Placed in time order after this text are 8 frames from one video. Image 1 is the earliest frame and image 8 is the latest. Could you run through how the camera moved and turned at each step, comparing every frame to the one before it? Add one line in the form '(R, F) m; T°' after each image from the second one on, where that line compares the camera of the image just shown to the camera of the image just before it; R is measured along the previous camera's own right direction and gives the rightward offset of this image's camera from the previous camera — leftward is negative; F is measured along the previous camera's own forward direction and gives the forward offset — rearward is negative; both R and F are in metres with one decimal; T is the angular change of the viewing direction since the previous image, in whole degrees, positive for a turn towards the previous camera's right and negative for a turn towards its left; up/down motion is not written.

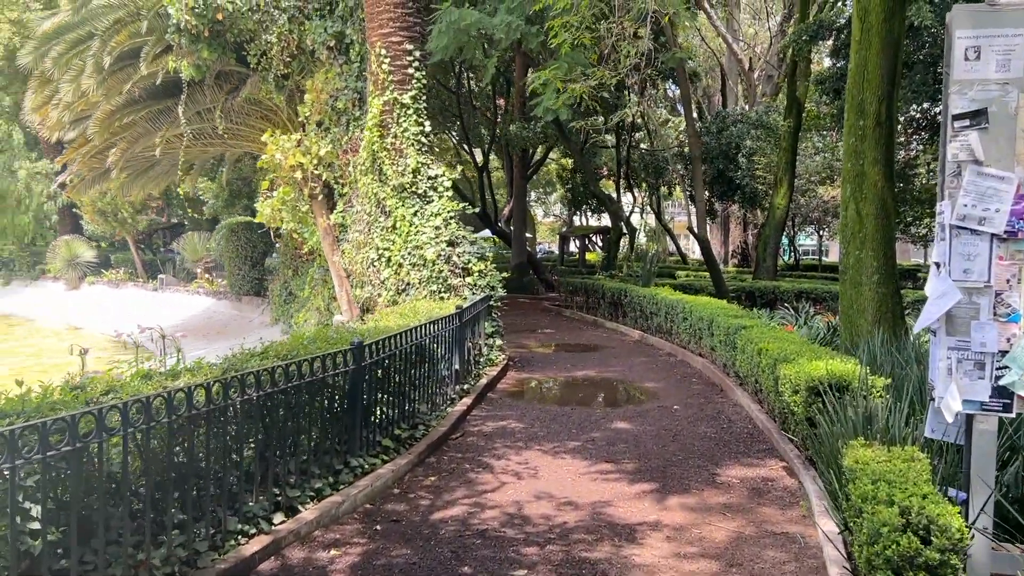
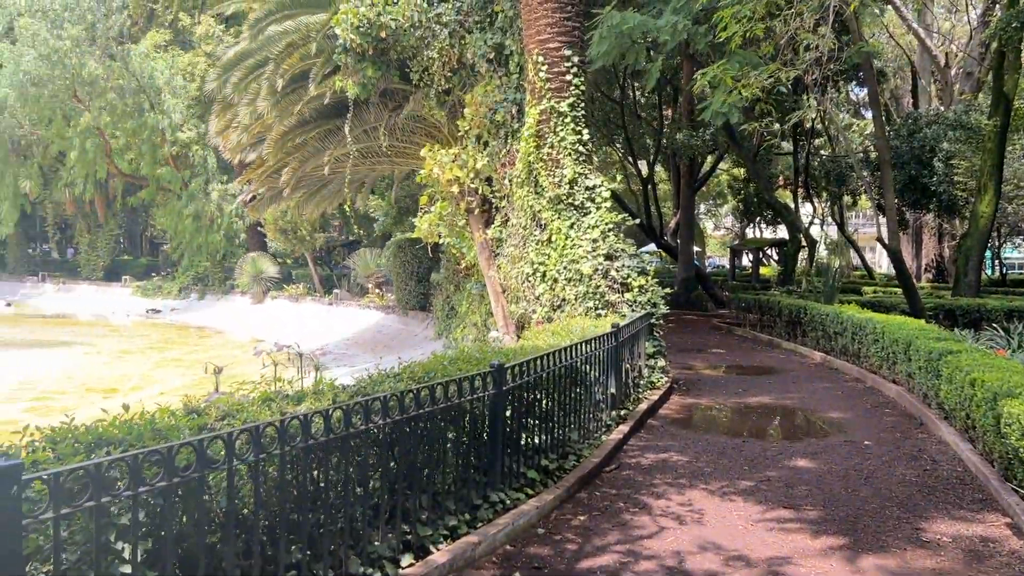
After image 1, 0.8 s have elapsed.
(0.0, +0.5) m; -11°
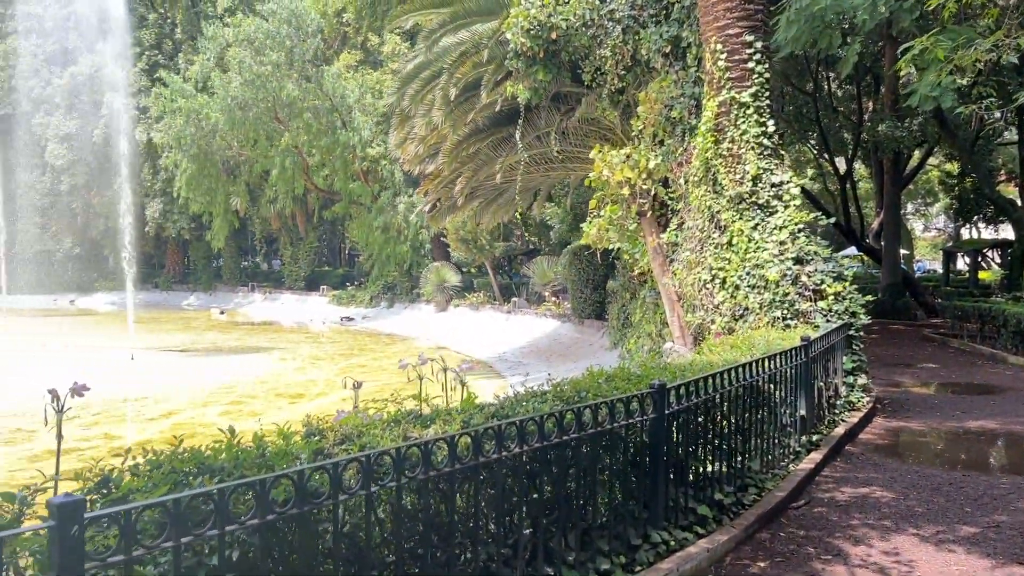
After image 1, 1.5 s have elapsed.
(+0.1, +0.5) m; -12°
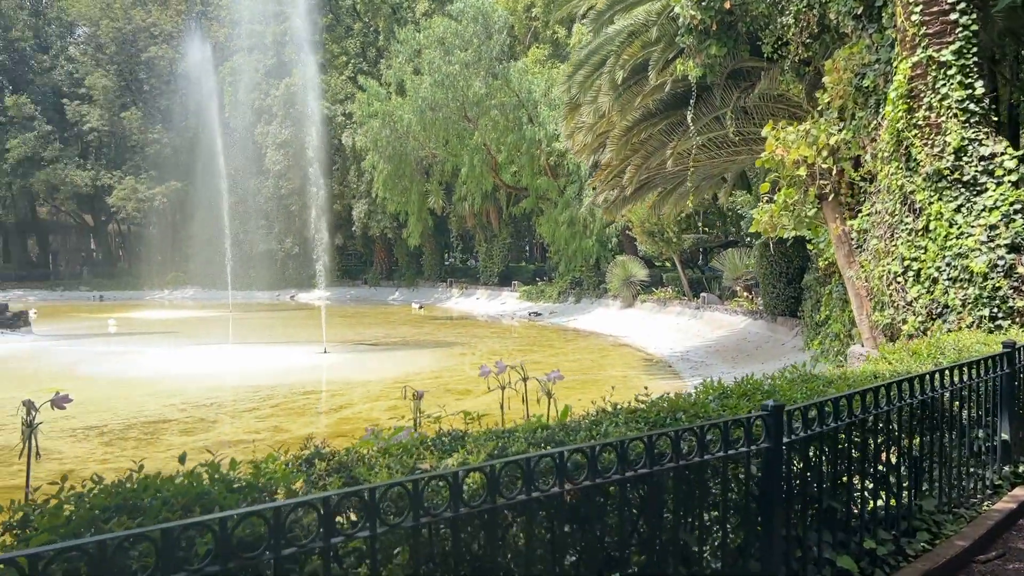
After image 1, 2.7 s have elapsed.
(+0.4, +0.6) m; -14°
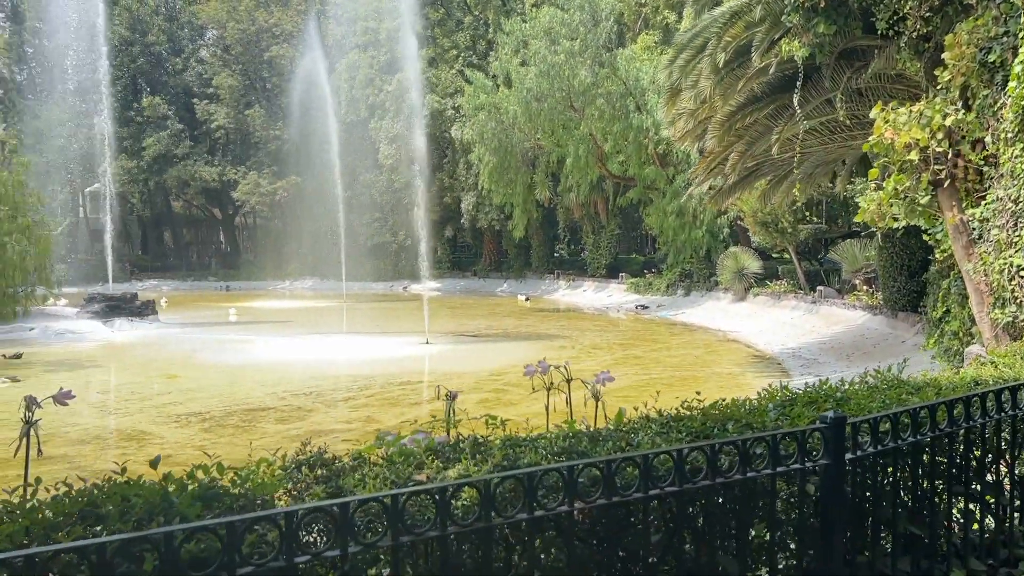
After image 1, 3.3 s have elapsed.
(+0.3, +0.2) m; -8°
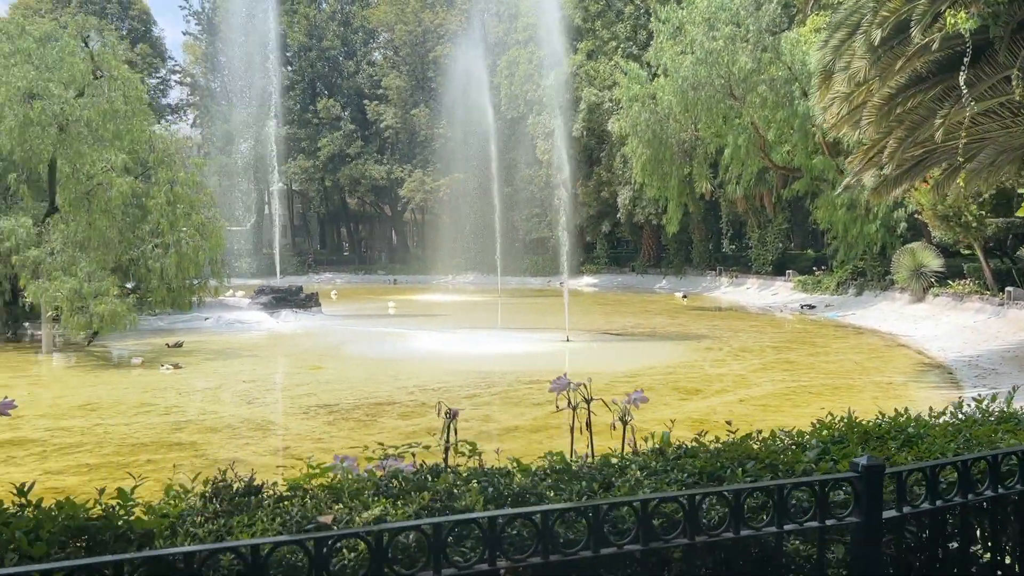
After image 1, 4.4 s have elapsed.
(+0.5, +0.4) m; -11°
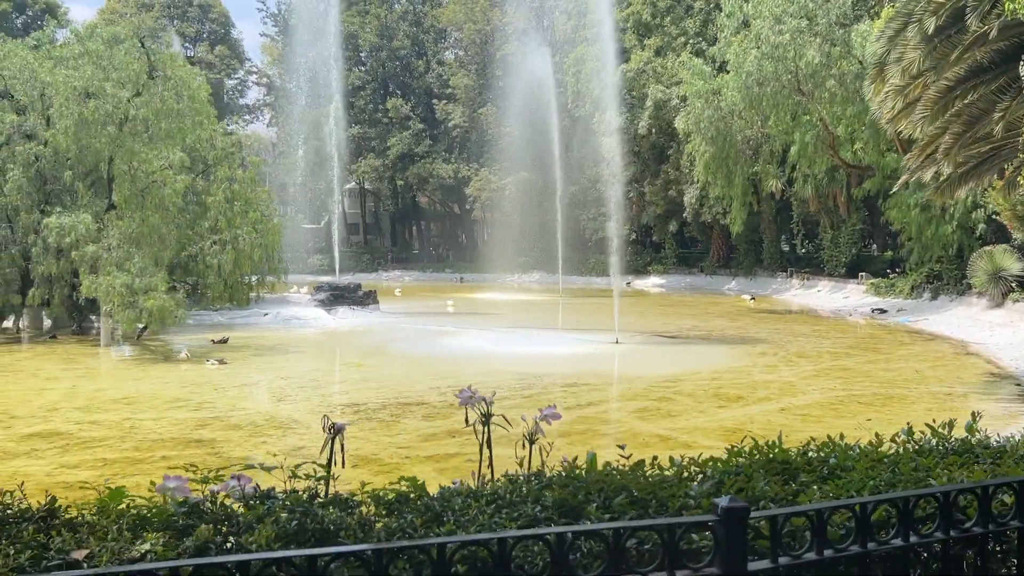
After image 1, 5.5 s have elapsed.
(+0.5, +0.3) m; -5°
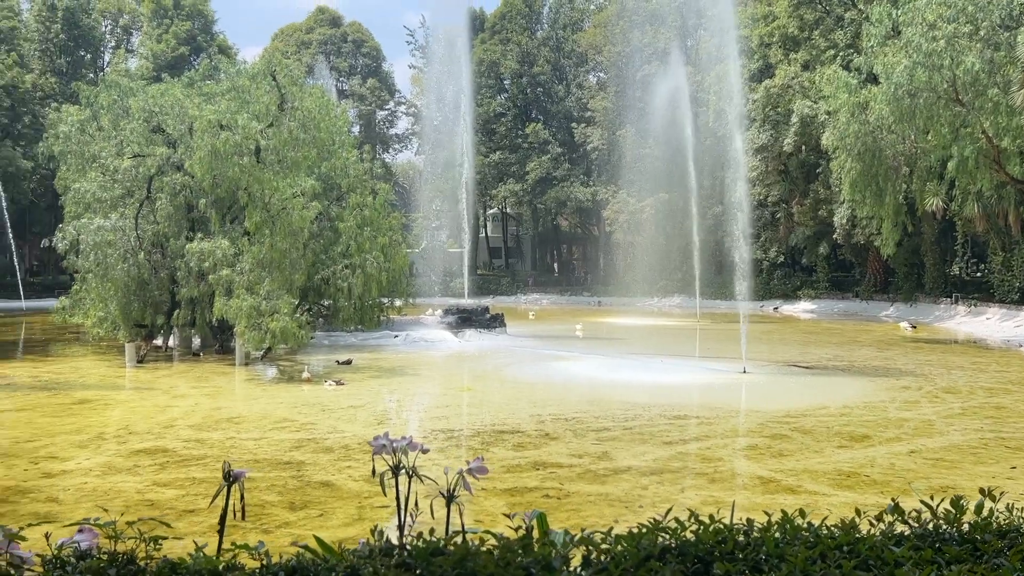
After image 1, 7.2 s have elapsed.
(+0.6, +0.4) m; -10°
